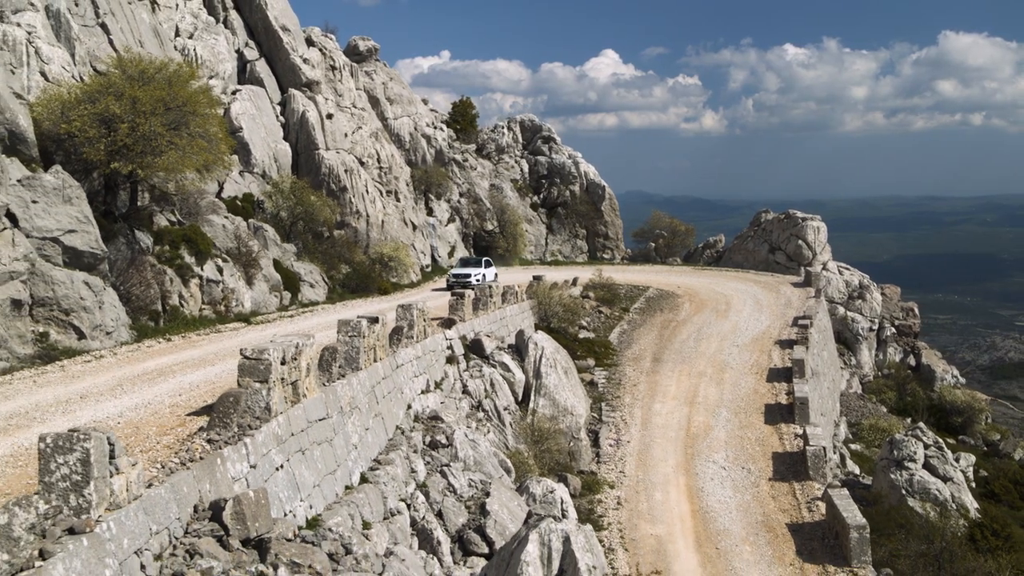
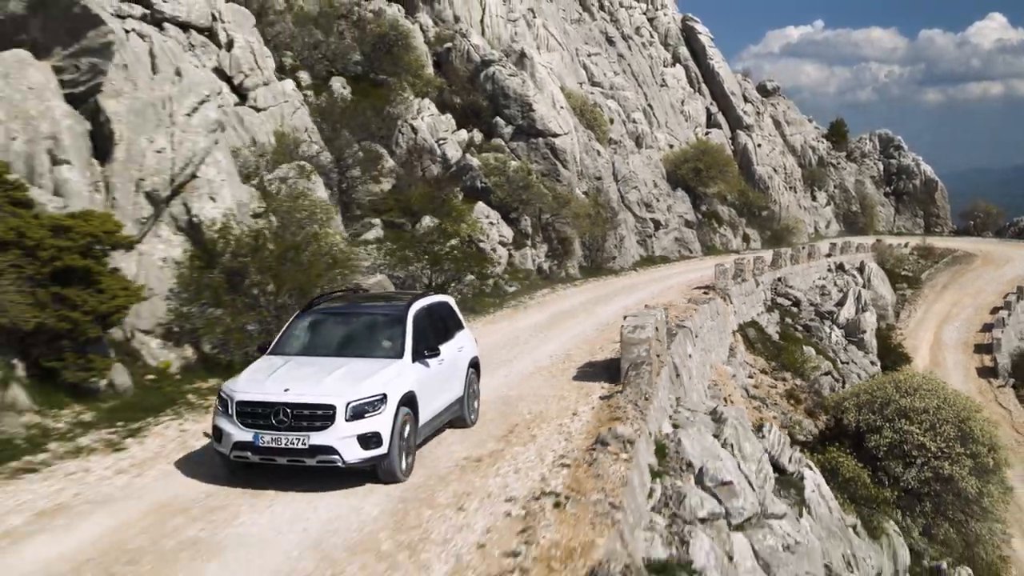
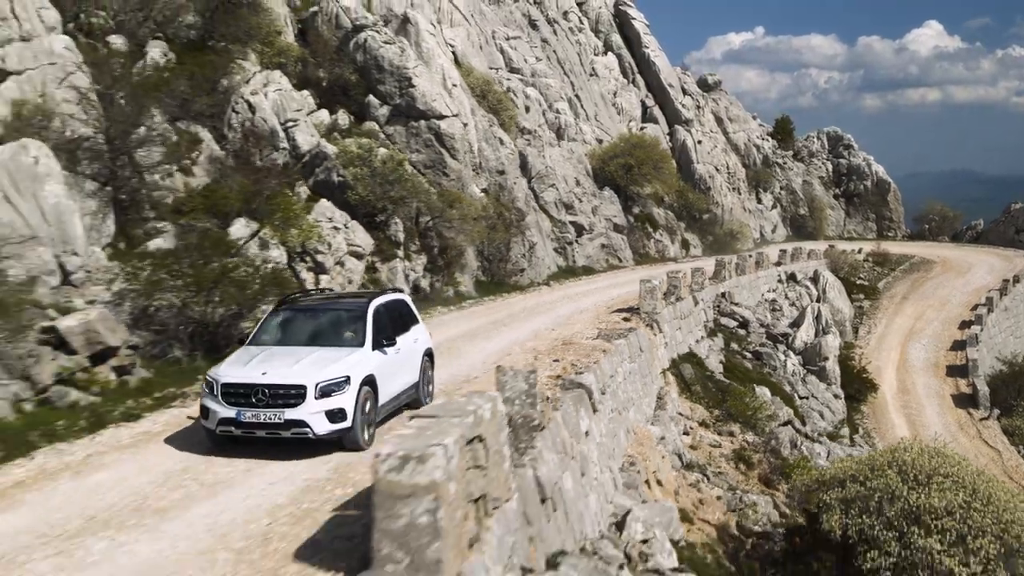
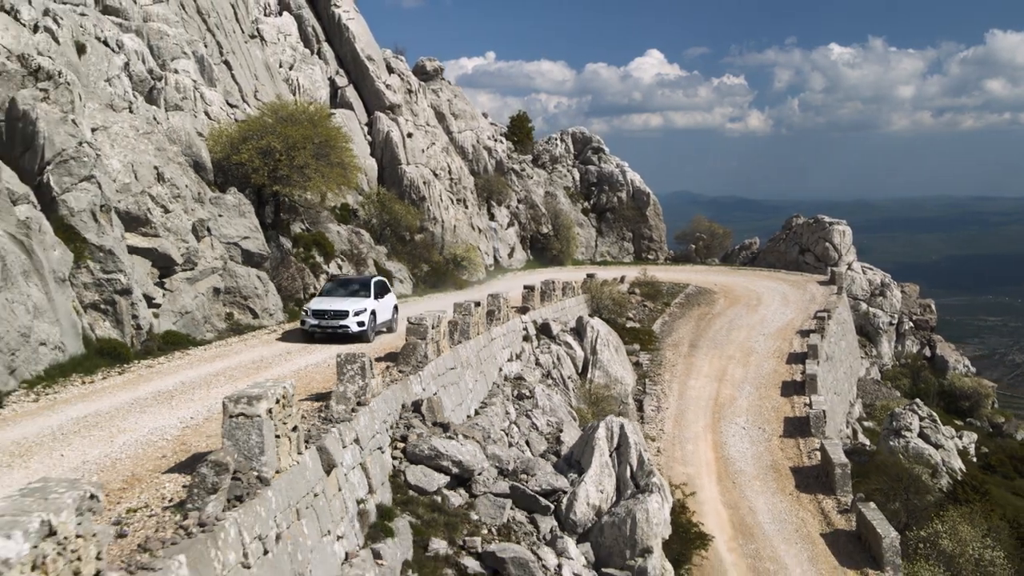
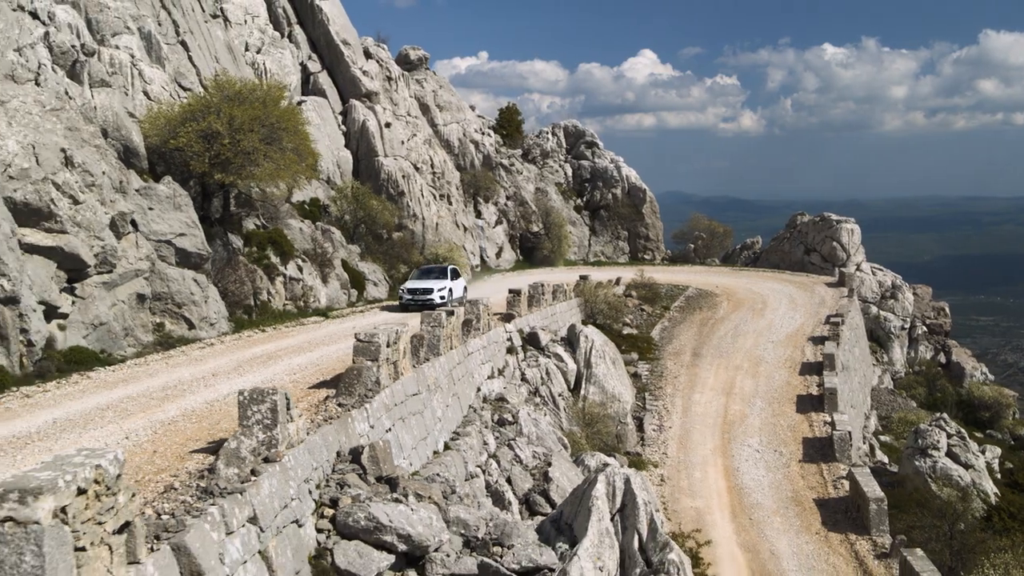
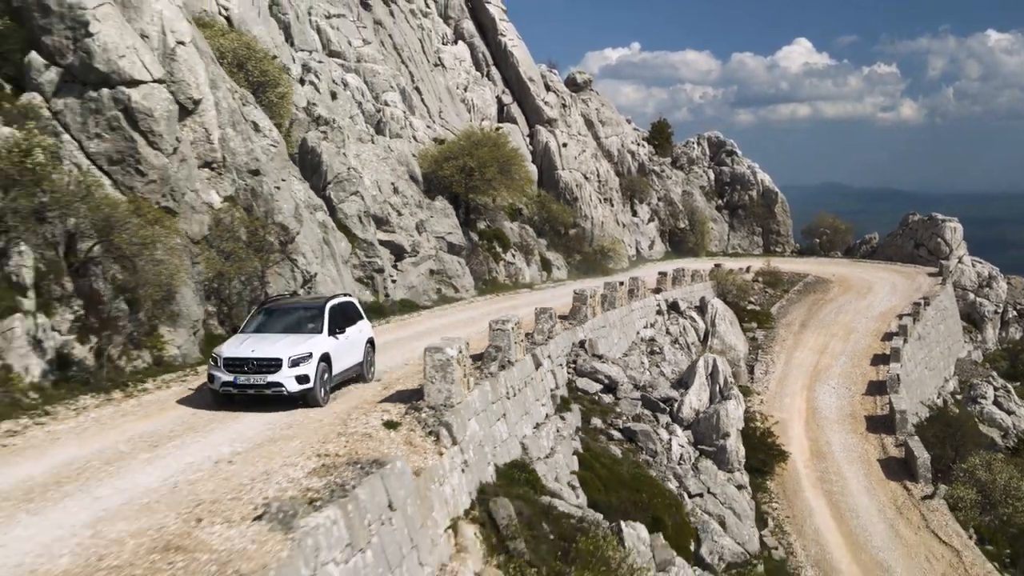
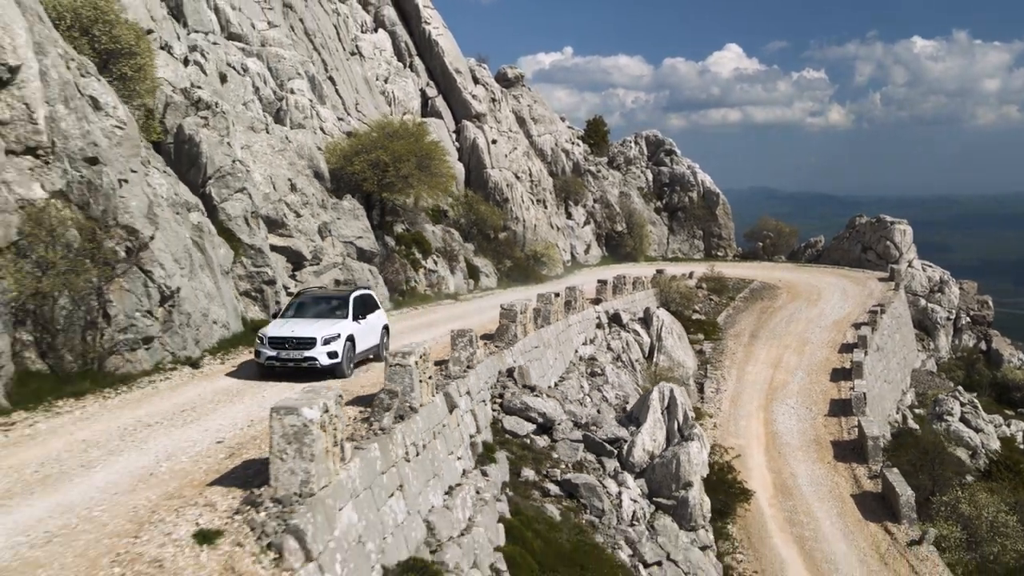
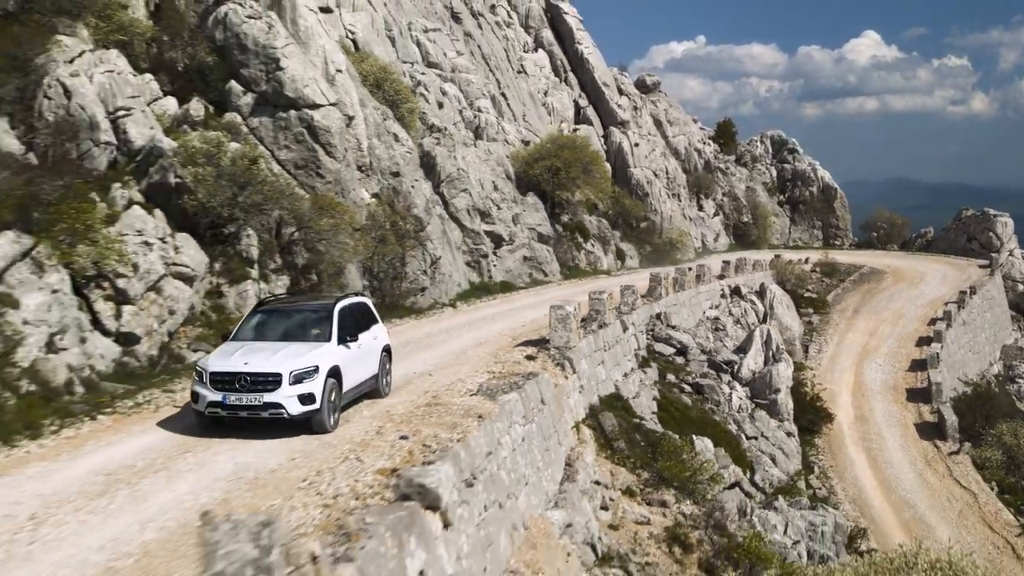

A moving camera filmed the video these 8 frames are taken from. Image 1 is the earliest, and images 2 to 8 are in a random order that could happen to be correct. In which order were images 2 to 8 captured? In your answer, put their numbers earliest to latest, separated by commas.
5, 4, 7, 6, 8, 3, 2
